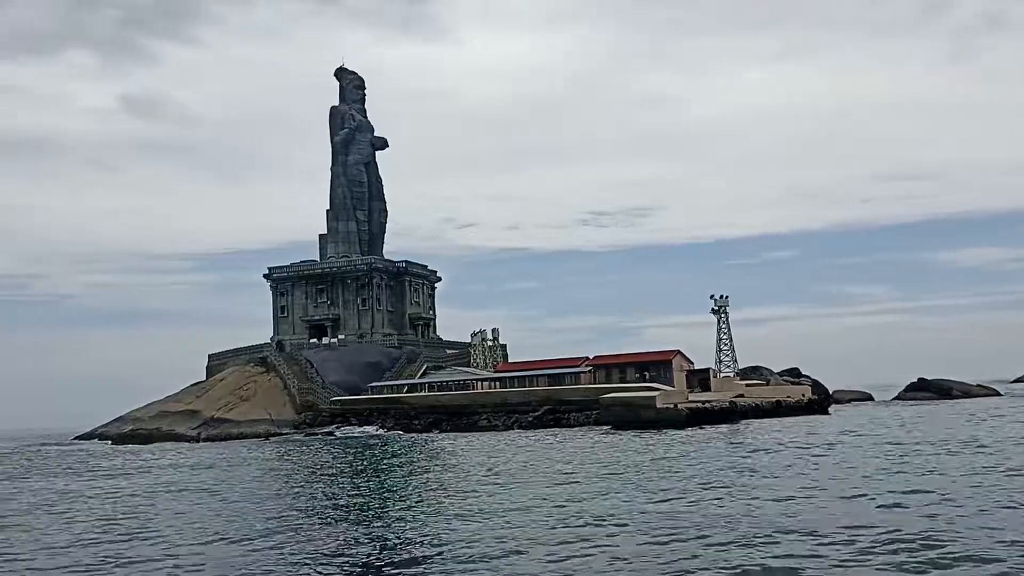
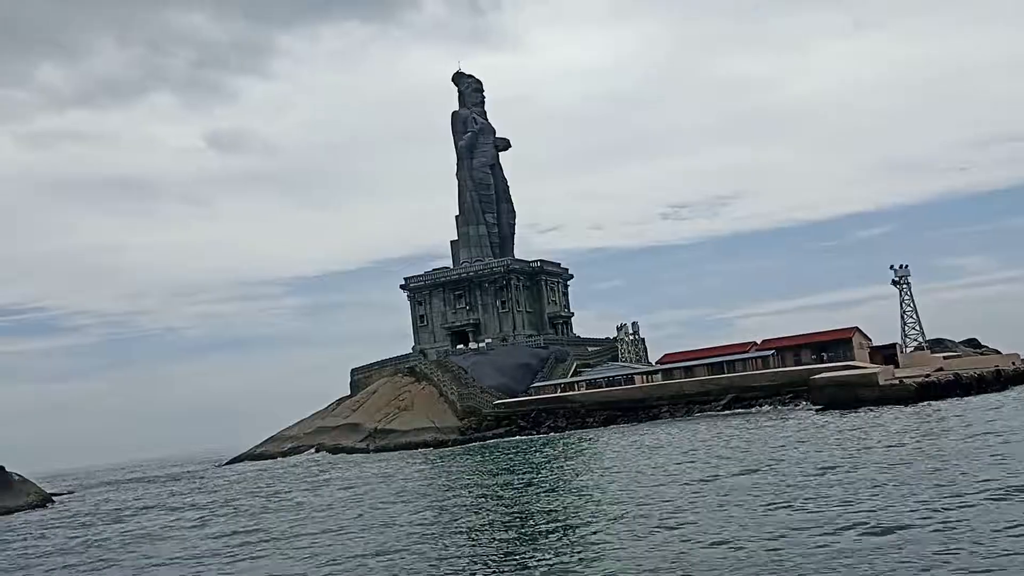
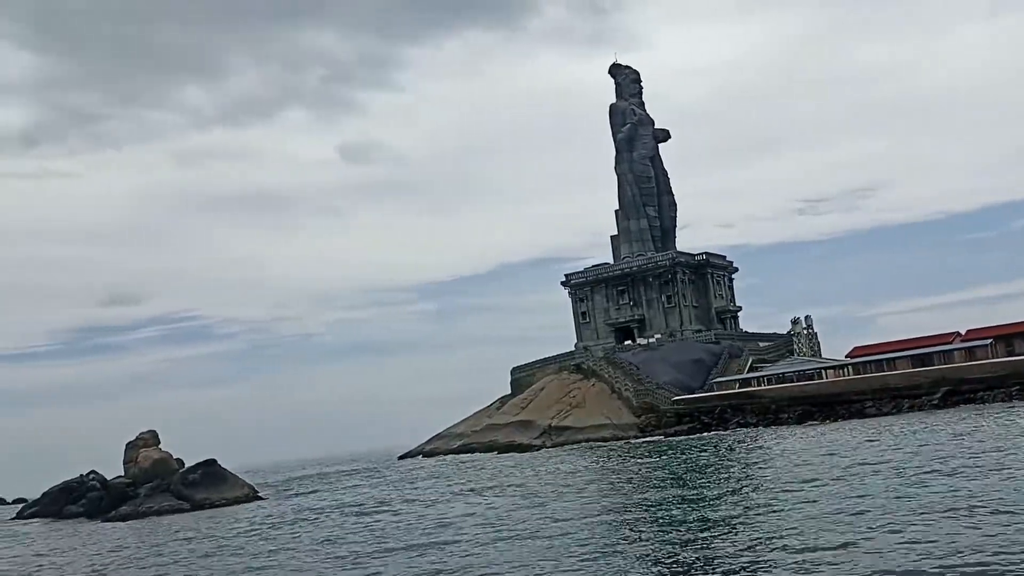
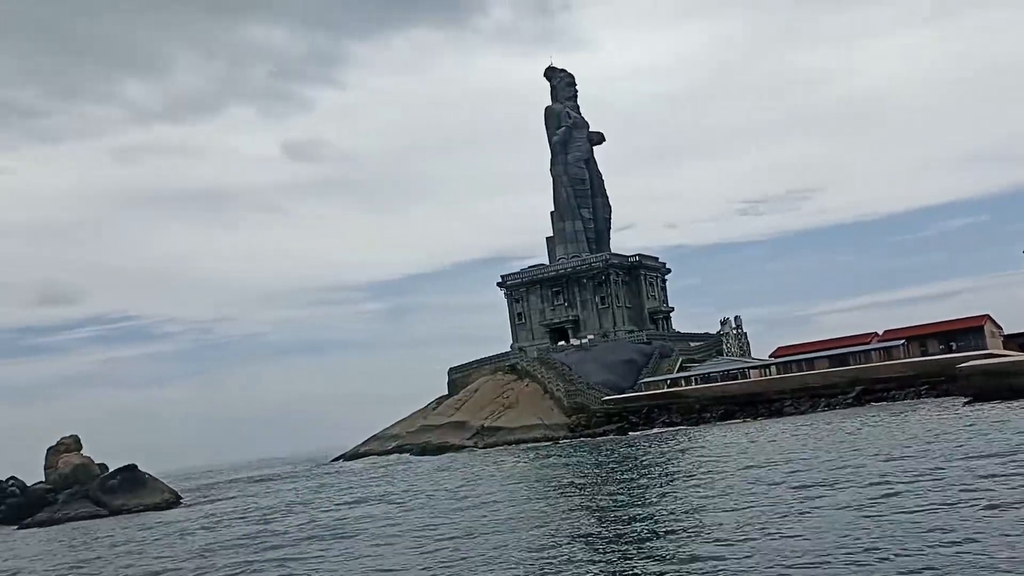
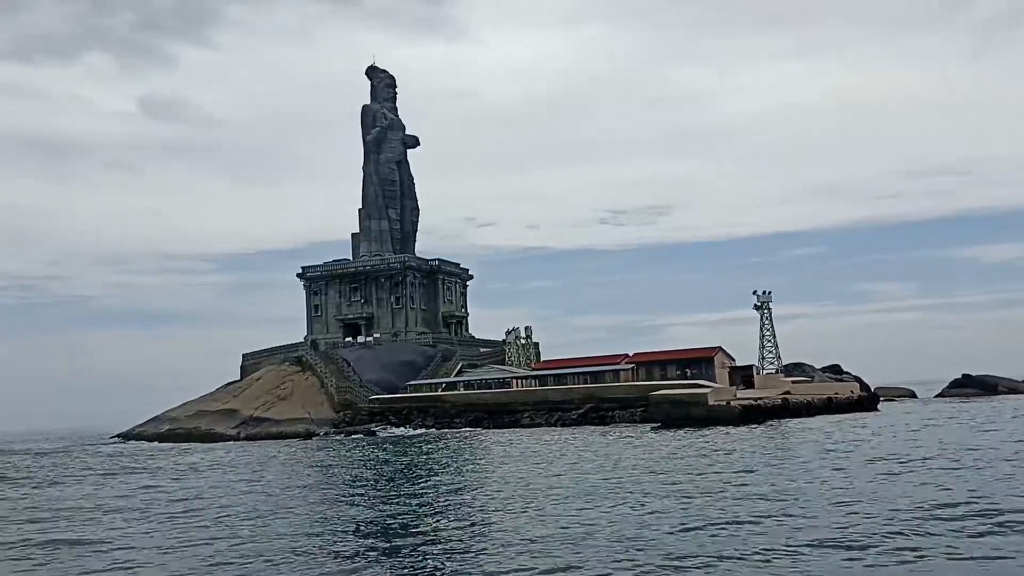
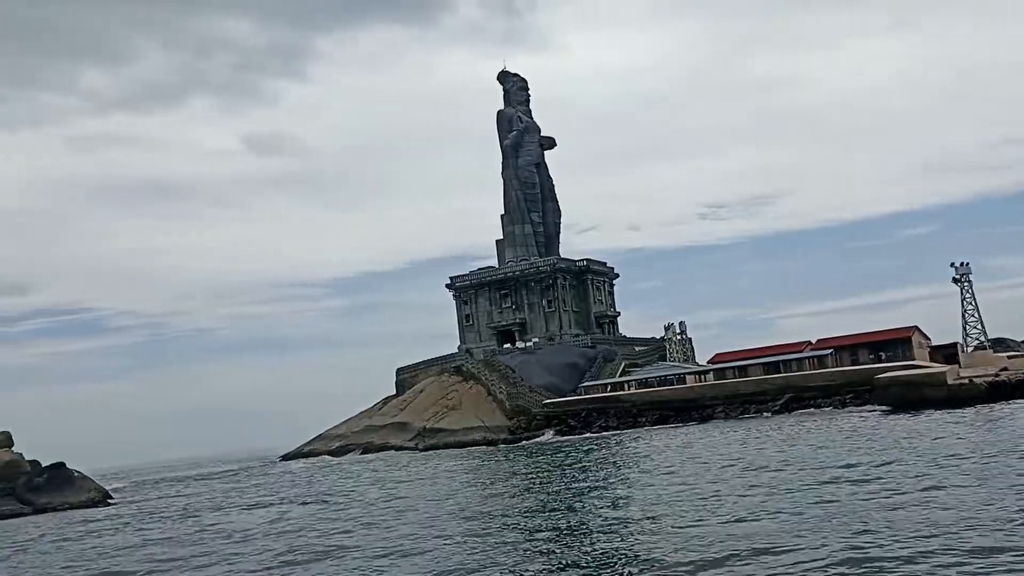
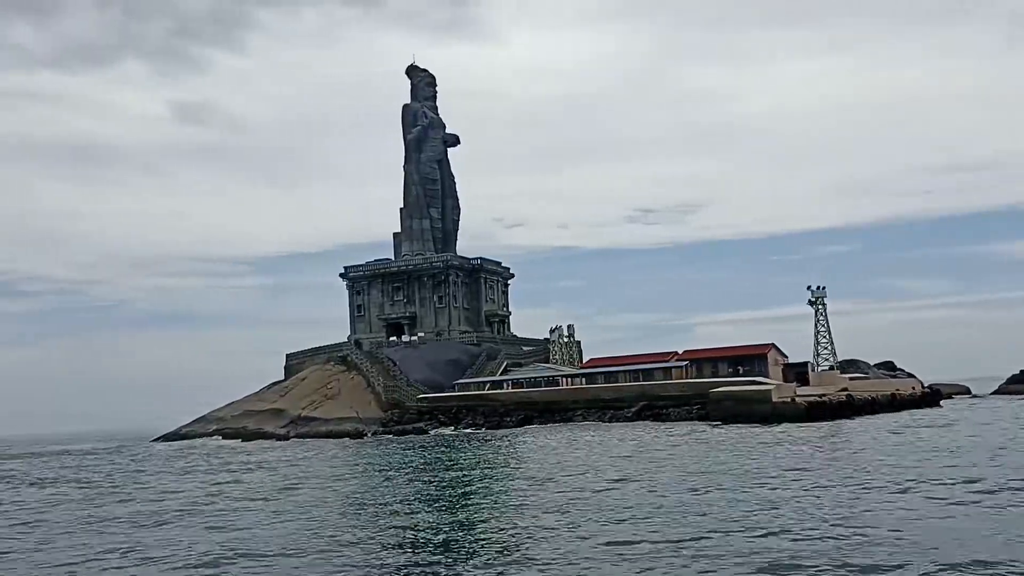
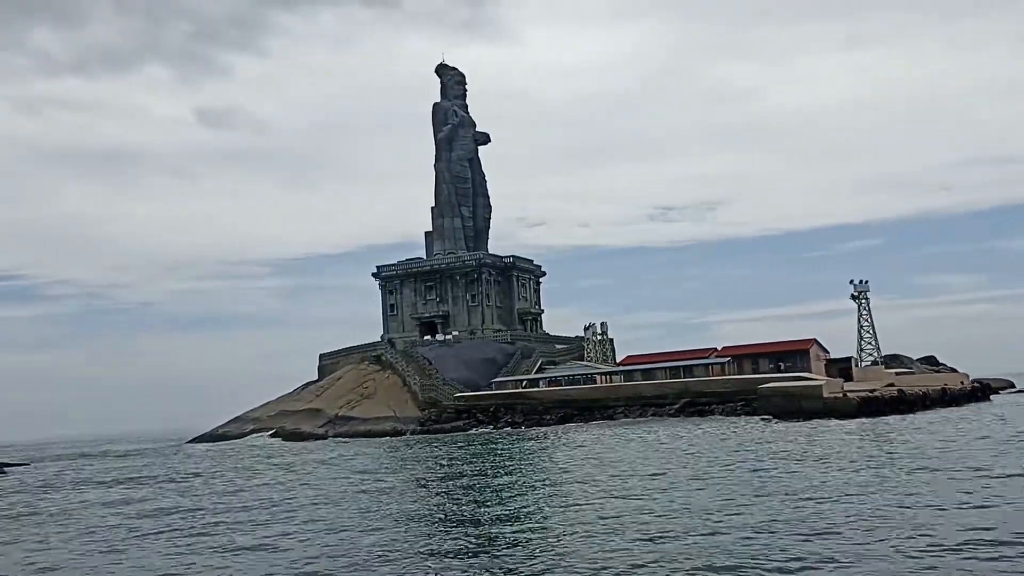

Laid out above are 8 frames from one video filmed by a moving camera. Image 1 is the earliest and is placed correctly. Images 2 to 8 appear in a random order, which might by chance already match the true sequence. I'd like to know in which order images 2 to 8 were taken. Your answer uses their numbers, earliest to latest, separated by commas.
5, 7, 8, 2, 6, 4, 3
